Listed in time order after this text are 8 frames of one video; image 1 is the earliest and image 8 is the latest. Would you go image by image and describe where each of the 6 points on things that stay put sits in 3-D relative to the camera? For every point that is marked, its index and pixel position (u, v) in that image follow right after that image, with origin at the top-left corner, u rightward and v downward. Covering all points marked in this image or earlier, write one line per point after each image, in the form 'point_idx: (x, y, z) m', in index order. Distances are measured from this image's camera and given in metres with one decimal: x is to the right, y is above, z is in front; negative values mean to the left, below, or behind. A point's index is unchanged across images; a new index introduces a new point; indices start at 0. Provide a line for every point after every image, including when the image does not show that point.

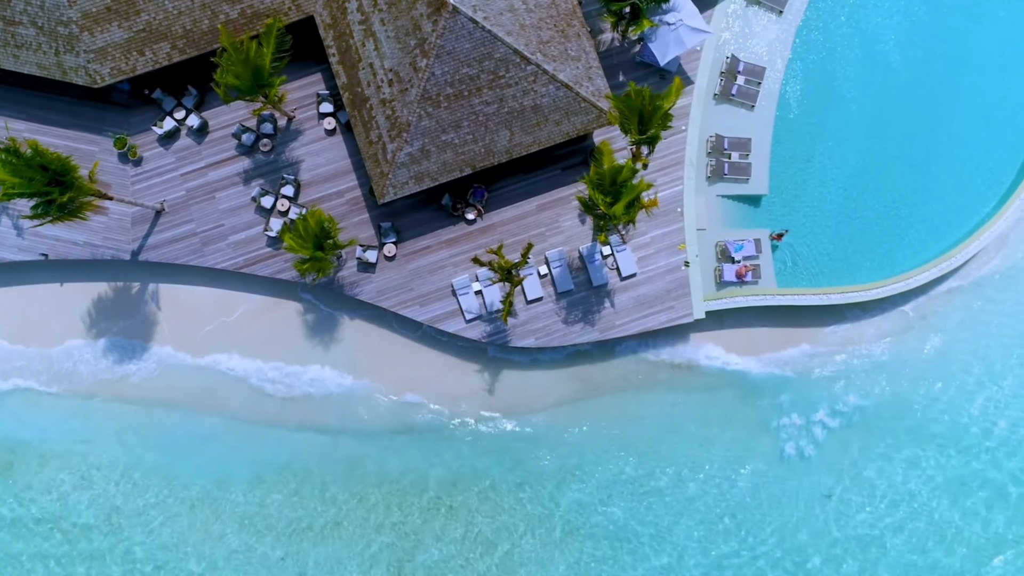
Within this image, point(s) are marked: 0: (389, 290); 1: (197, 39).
0: (-3.0, -0.1, +14.0) m
1: (-7.3, +5.8, +13.2) m
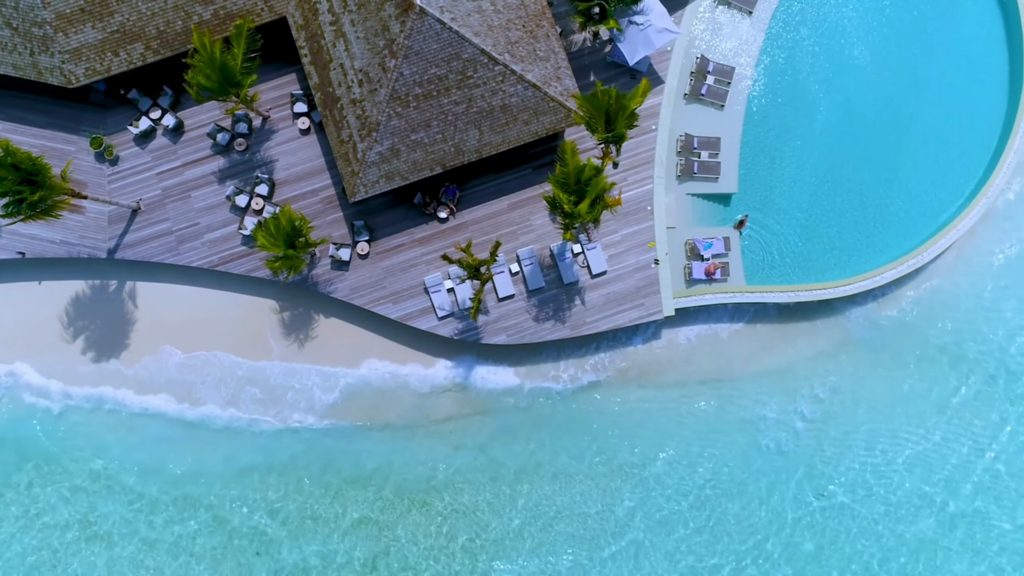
0: (-3.7, 0.0, +14.2) m
1: (-8.0, +5.8, +13.3) m
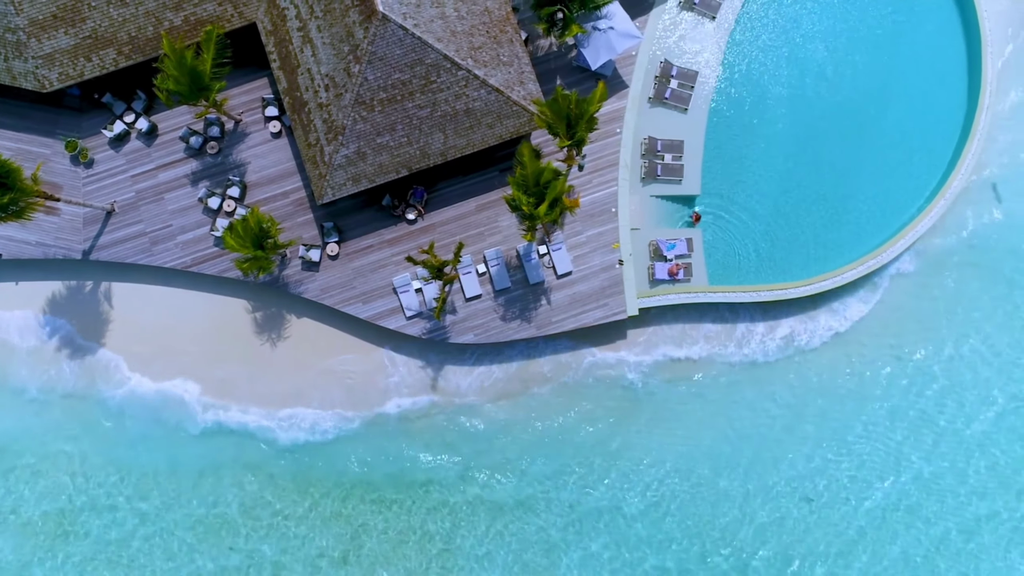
0: (-4.6, 0.0, +14.5) m
1: (-8.9, +5.8, +13.6) m
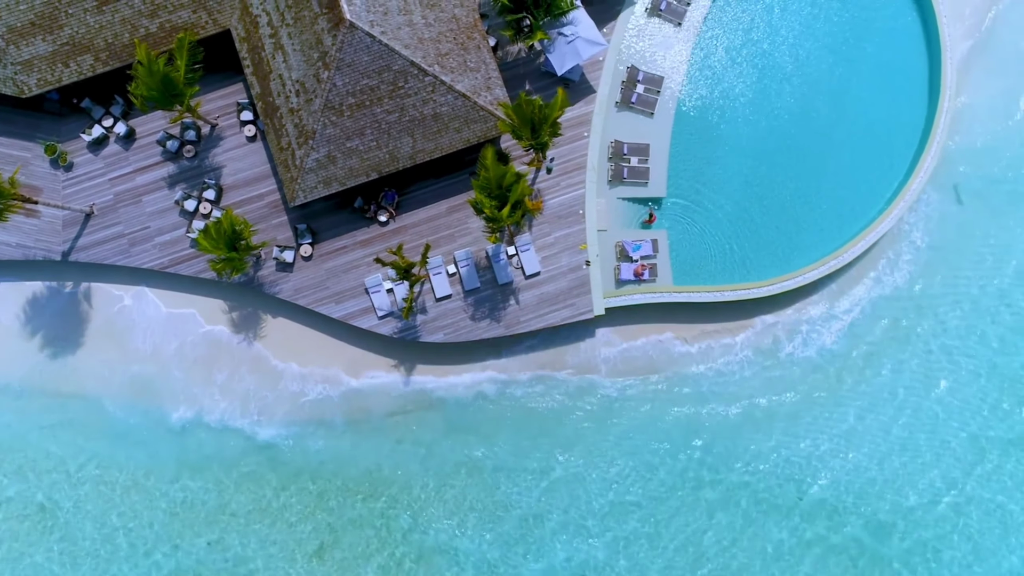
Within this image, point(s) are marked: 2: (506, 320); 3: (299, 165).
0: (-5.4, 0.0, +14.9) m
1: (-9.7, +5.8, +13.9) m
2: (-0.2, -0.8, +14.8) m
3: (-5.1, +2.9, +13.6) m
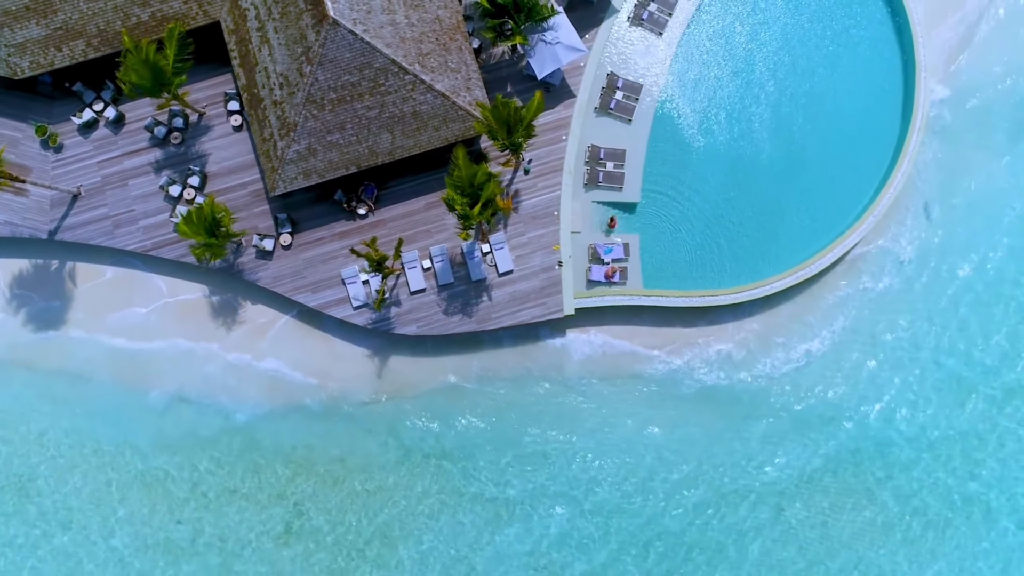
0: (-6.1, +0.3, +15.2) m
1: (-10.2, +6.3, +14.3) m
2: (-0.9, -0.7, +15.2) m
3: (-5.7, +3.2, +13.9) m
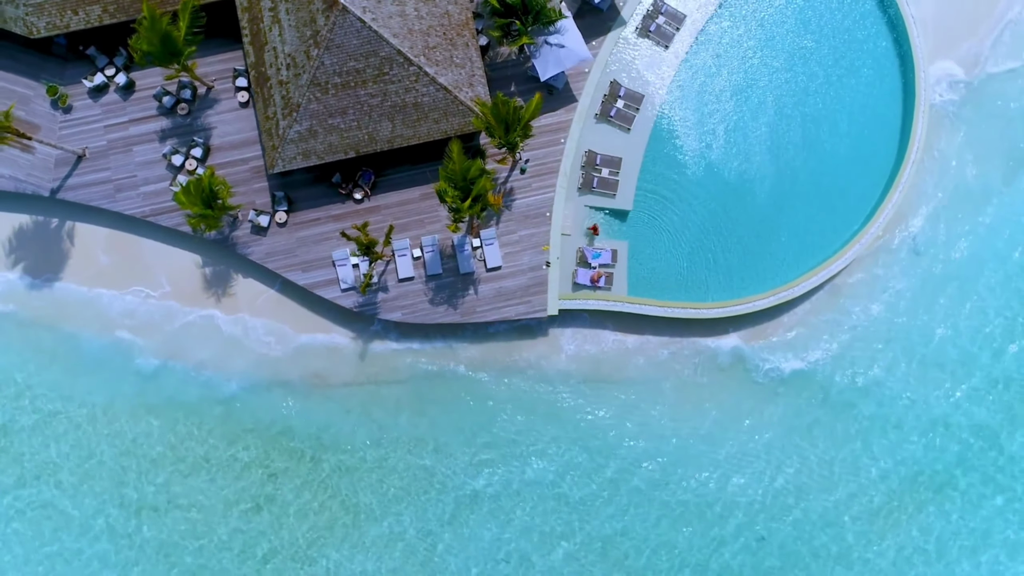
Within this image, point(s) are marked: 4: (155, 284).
0: (-6.4, +0.9, +15.5) m
1: (-10.0, +7.3, +14.6) m
2: (-1.3, -0.5, +15.4) m
3: (-5.8, +3.8, +14.2) m
4: (-10.3, +0.1, +16.4) m
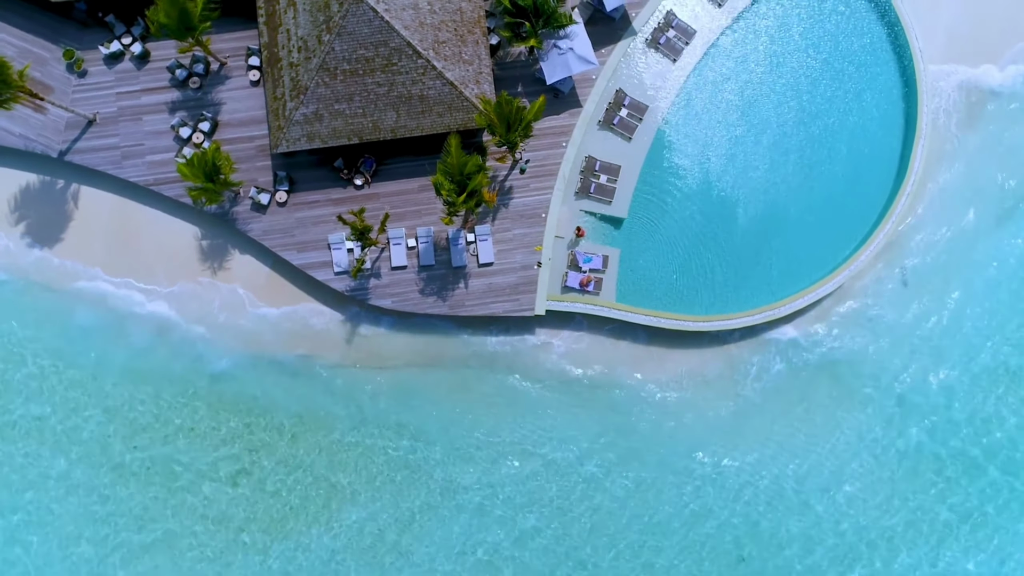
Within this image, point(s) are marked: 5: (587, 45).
0: (-6.6, +1.6, +15.7) m
1: (-9.6, +8.2, +14.9) m
2: (-1.7, -0.3, +15.7) m
3: (-5.7, +4.4, +14.5) m
4: (-10.5, +1.1, +16.6) m
5: (+2.0, +6.4, +15.0) m
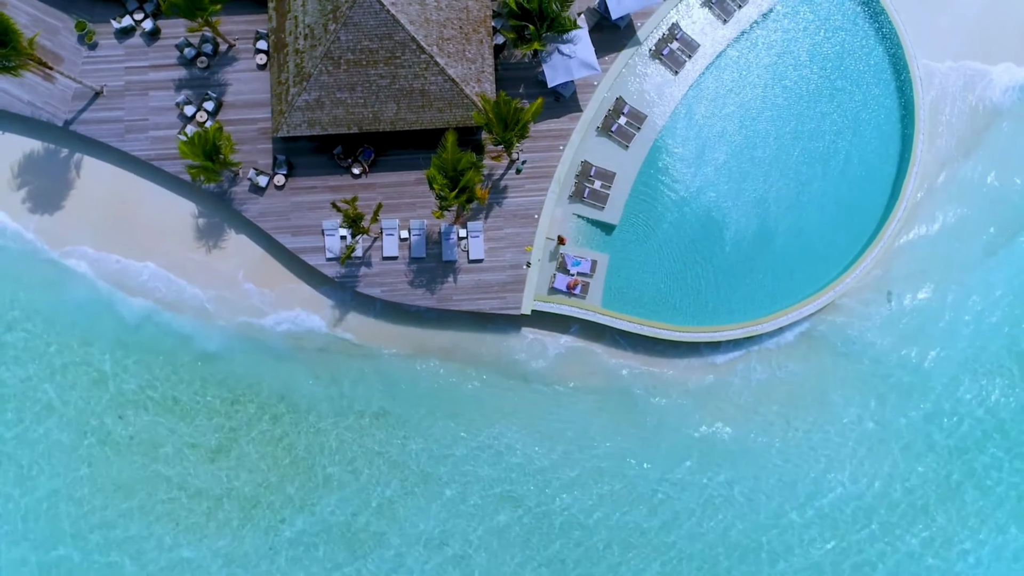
0: (-6.8, +2.1, +16.0) m
1: (-9.4, +8.9, +15.1) m
2: (-2.0, -0.2, +15.9) m
3: (-5.8, +4.8, +14.7) m
4: (-10.8, +1.9, +16.9) m
5: (+2.1, +6.3, +15.2) m
